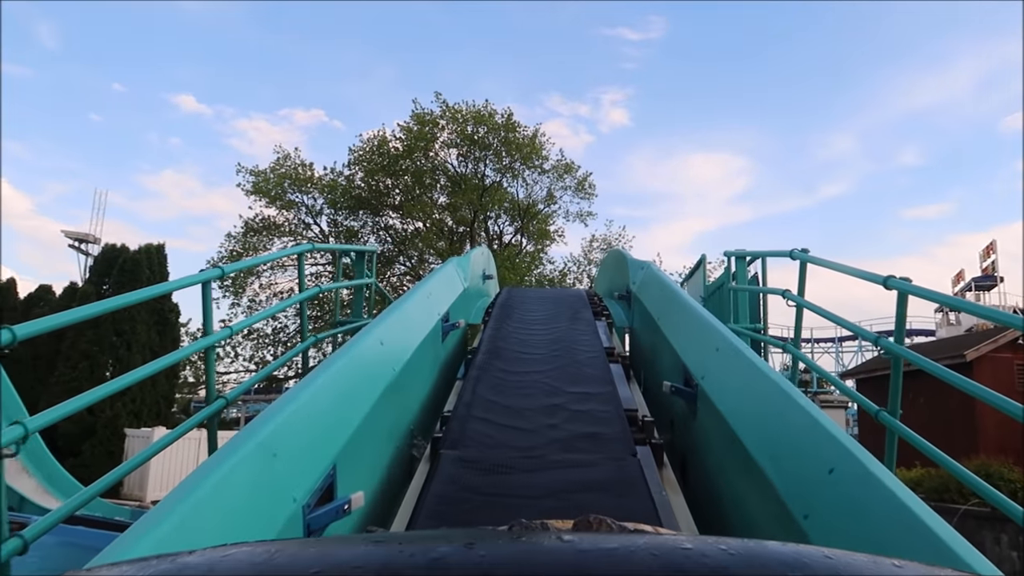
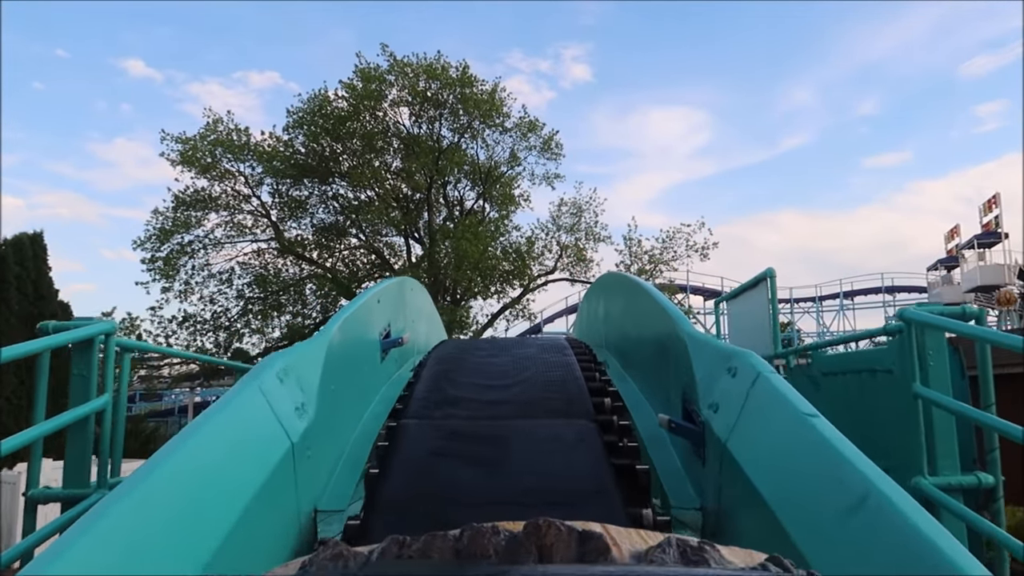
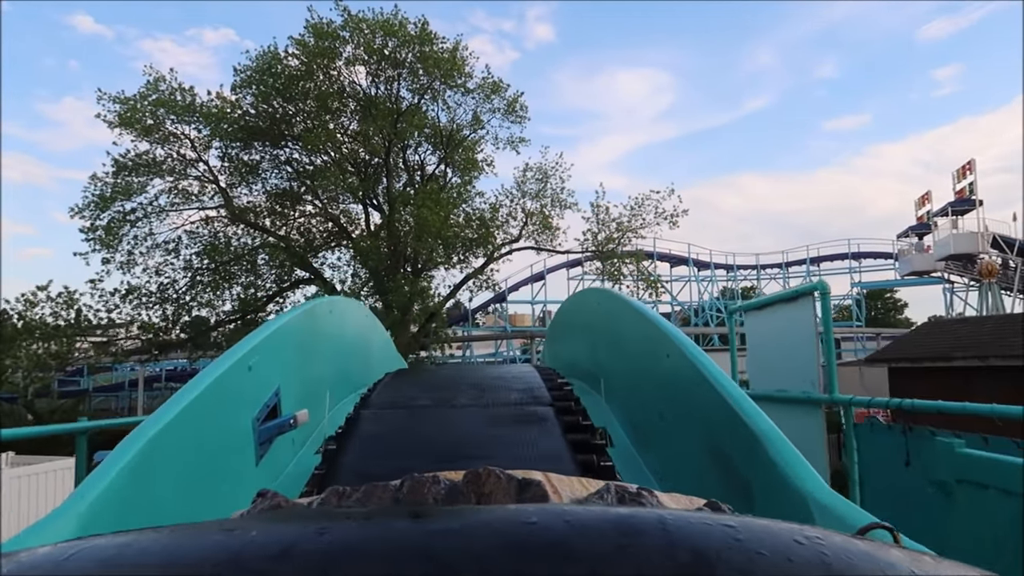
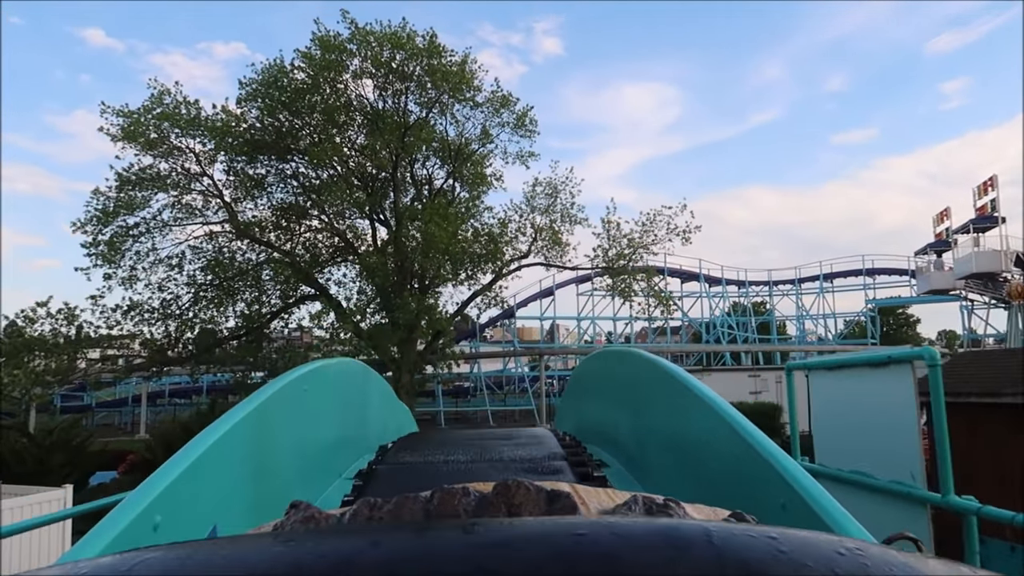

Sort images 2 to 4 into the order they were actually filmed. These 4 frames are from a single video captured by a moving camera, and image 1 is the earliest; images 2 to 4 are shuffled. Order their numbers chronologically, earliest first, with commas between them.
2, 3, 4
